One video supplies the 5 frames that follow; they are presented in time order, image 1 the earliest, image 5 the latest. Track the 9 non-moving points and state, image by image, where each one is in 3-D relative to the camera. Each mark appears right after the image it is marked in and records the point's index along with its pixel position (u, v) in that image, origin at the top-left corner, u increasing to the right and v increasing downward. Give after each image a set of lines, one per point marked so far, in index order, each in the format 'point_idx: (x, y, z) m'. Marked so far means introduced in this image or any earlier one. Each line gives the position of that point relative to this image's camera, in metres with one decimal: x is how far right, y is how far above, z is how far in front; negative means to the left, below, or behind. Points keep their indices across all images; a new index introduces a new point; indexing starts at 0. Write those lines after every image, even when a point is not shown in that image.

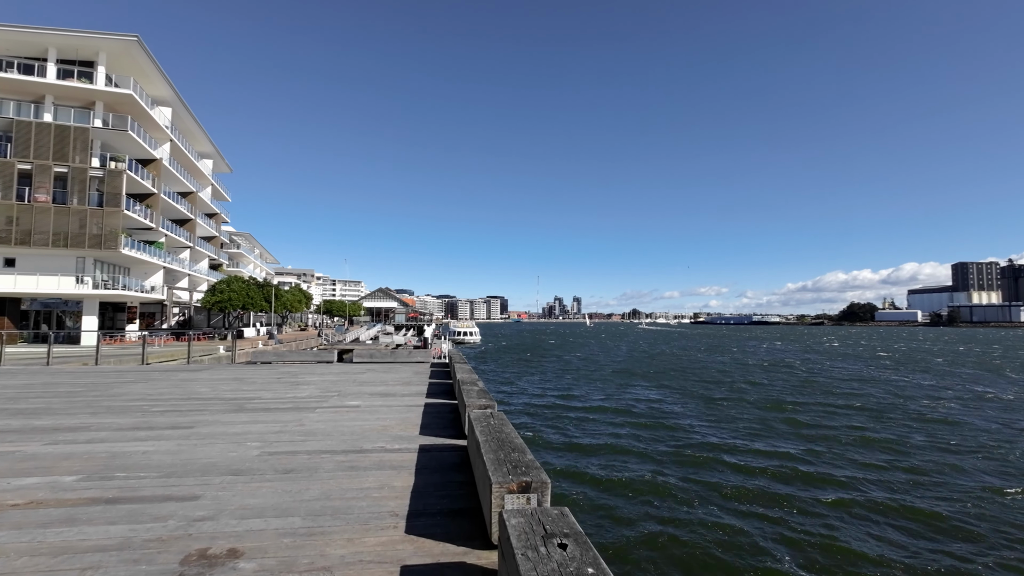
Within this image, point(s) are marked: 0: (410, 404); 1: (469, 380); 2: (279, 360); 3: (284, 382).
0: (-1.8, -2.0, +8.5) m
1: (-0.7, -1.6, +8.2) m
2: (-7.7, -2.4, +16.0) m
3: (-5.4, -2.2, +11.6) m
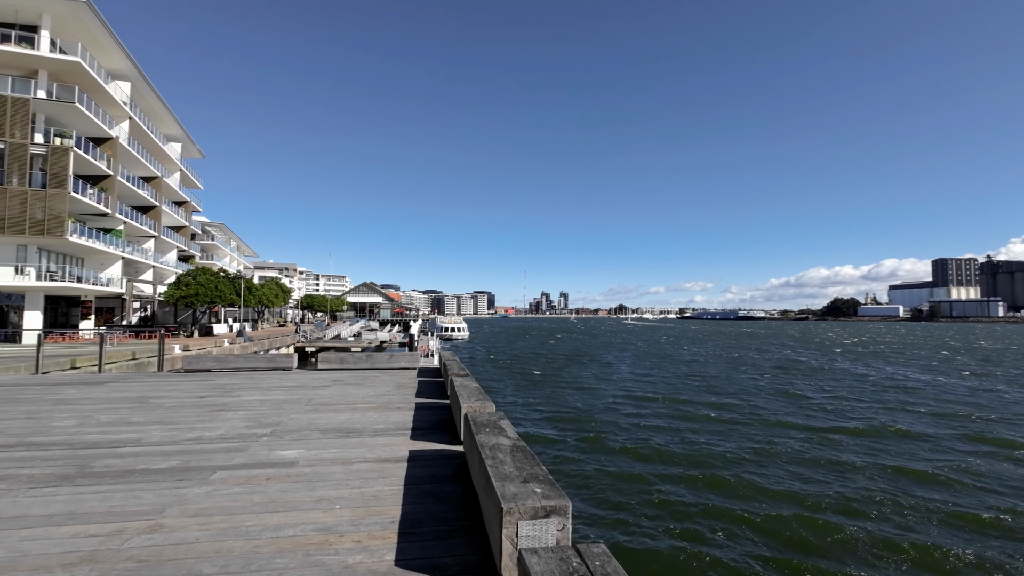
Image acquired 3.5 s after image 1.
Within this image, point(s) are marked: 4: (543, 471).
0: (-1.3, -1.8, +5.0) m
1: (-0.2, -1.3, +4.7) m
2: (-7.4, -2.0, +12.3) m
3: (-5.0, -1.9, +8.0) m
4: (+0.2, -1.2, +3.2) m
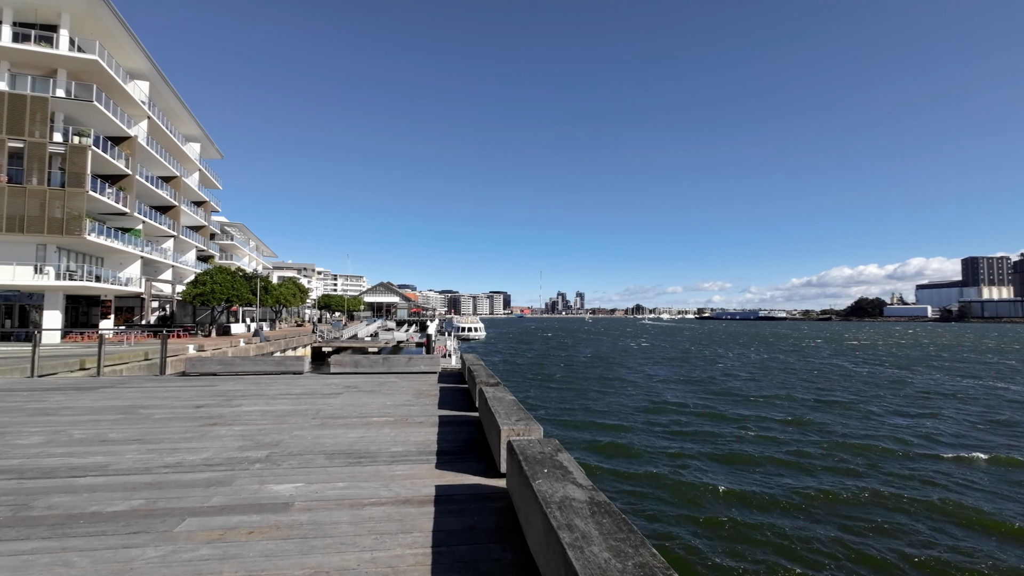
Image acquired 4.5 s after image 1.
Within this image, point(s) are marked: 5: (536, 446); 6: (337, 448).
0: (-0.9, -1.7, +3.9) m
1: (+0.2, -1.2, +3.5) m
2: (-6.7, -1.9, +11.4) m
3: (-4.4, -1.8, +7.0) m
4: (+0.6, -1.1, +2.0) m
5: (+0.2, -1.2, +3.6) m
6: (-1.9, -1.7, +5.3) m
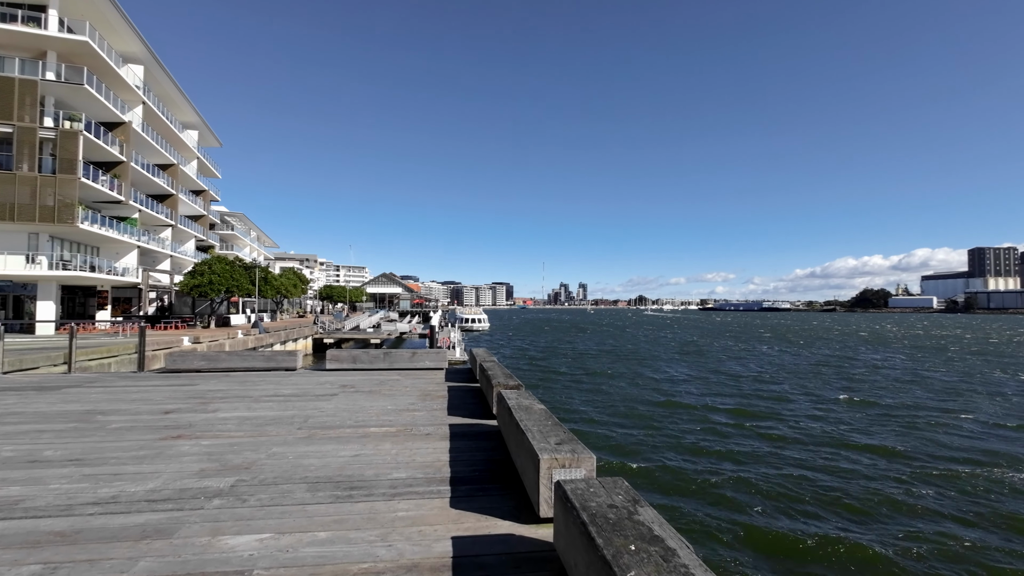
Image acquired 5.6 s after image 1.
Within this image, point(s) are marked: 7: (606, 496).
0: (-0.6, -1.5, +2.8) m
1: (+0.5, -1.1, +2.4) m
2: (-6.4, -1.7, +10.3) m
3: (-4.1, -1.7, +5.9) m
4: (+0.9, -1.0, +0.9) m
5: (+0.4, -1.1, +2.5) m
6: (-1.6, -1.6, +4.2) m
7: (+0.5, -1.1, +2.5) m
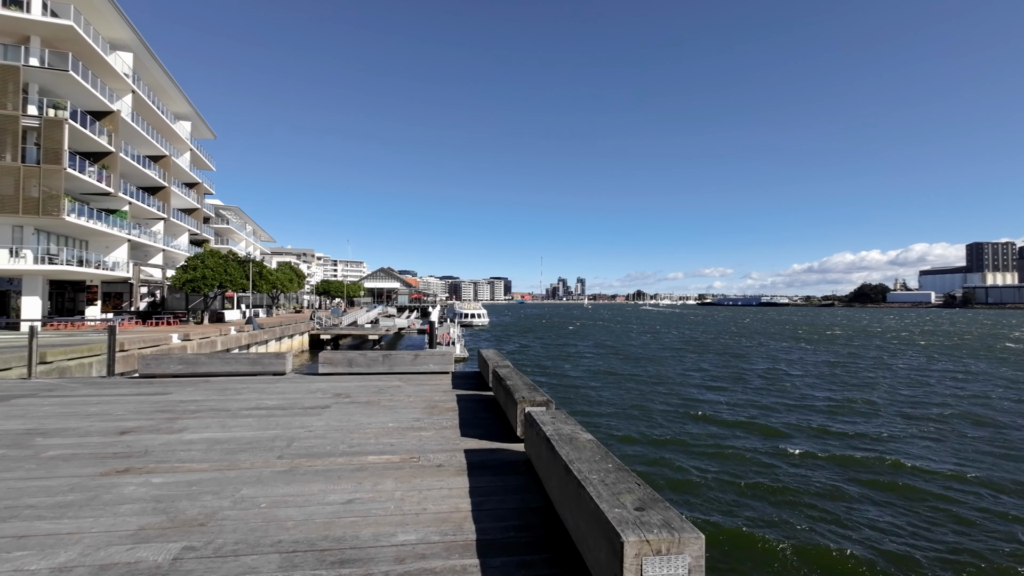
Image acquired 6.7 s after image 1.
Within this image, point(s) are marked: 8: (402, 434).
0: (-0.3, -1.5, +1.7) m
1: (+0.8, -1.0, +1.3) m
2: (-6.1, -1.6, +9.2) m
3: (-3.8, -1.6, +4.8) m
4: (+1.2, -1.0, -0.2) m
5: (+0.7, -1.0, +1.4) m
6: (-1.3, -1.6, +3.1) m
7: (+0.8, -1.0, +1.4) m
8: (-1.2, -1.6, +5.4) m
